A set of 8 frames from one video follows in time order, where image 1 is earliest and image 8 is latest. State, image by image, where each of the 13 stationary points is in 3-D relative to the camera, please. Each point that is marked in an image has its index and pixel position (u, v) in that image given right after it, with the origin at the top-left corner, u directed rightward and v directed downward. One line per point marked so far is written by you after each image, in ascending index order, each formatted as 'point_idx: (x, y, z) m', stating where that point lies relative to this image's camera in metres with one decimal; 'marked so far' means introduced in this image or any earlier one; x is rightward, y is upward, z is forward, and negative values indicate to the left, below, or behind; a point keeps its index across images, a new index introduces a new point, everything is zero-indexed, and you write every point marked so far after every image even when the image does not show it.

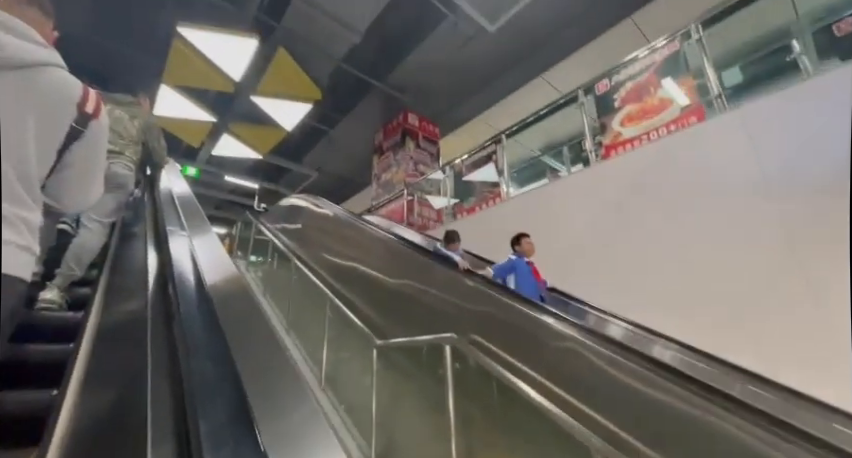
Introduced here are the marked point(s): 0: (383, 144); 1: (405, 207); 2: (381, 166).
0: (-0.7, +1.4, +6.3) m
1: (-0.3, +0.3, +5.5) m
2: (-0.7, +1.0, +6.2) m
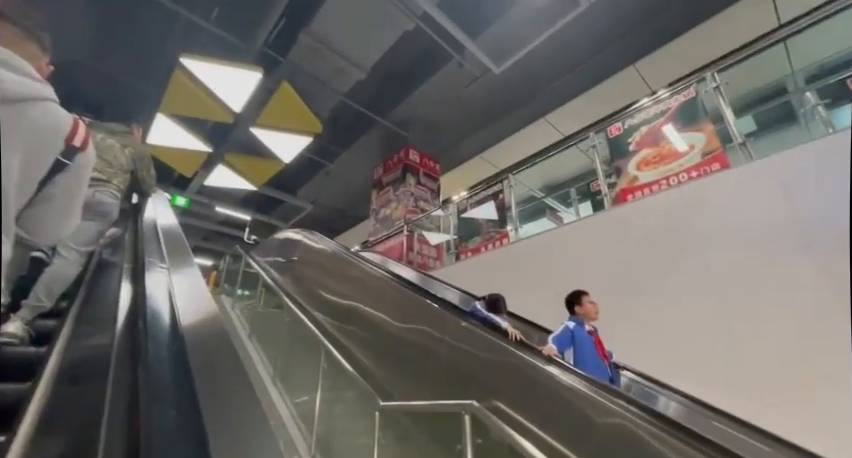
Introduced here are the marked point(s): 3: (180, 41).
0: (-0.7, +0.8, +6.2) m
1: (-0.3, -0.2, +5.3) m
2: (-0.7, +0.4, +6.1) m
3: (-3.2, +2.4, +4.9) m
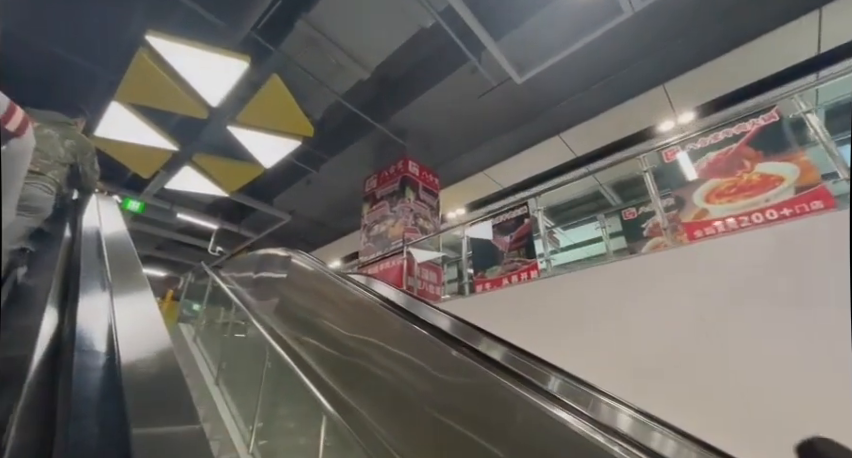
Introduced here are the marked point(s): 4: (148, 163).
0: (-0.7, +0.5, +5.6) m
1: (-0.3, -0.5, +4.7) m
2: (-0.8, +0.2, +5.5) m
3: (-3.0, +2.3, +4.2) m
4: (-4.0, +0.9, +5.5) m
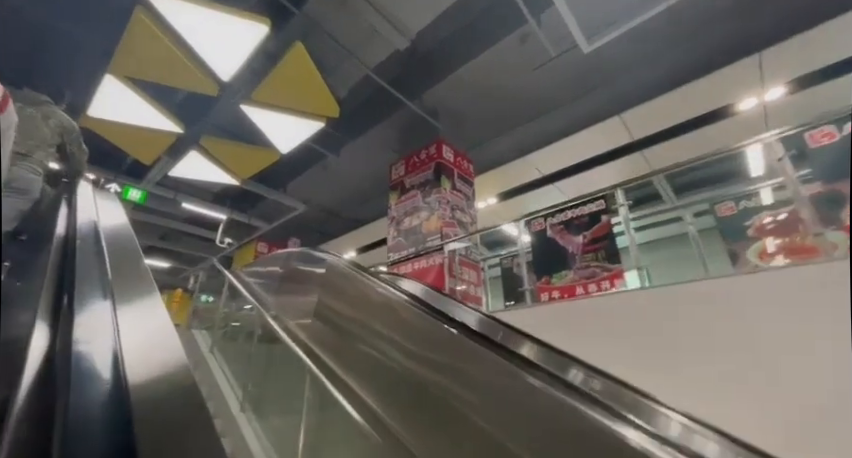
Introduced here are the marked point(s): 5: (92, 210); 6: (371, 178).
0: (-0.3, +0.6, +5.0) m
1: (+0.2, -0.4, +4.1) m
2: (-0.3, +0.3, +4.9) m
3: (-2.6, +2.3, +3.5) m
4: (-3.5, +1.0, +4.9) m
5: (-2.1, +0.1, +2.4) m
6: (-0.9, +0.8, +6.4) m
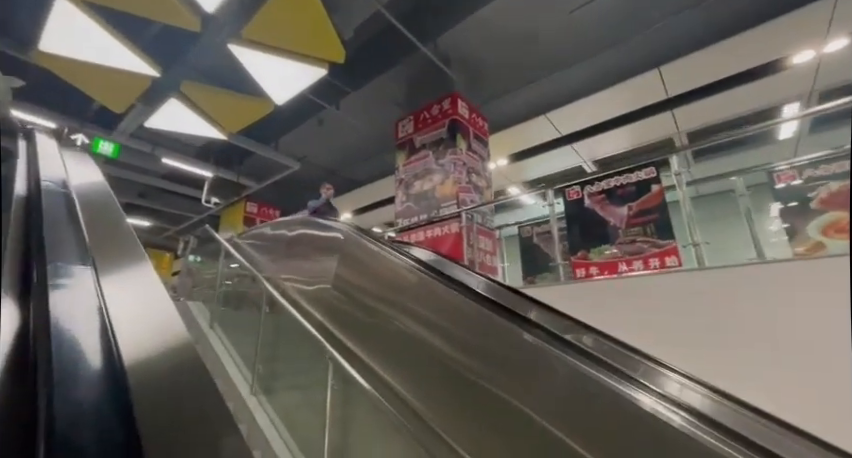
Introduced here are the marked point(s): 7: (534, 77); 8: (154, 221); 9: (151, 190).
0: (-0.2, +1.1, +4.5) m
1: (+0.3, -0.1, +3.8) m
2: (-0.2, +0.7, +4.4) m
3: (-2.3, +2.6, +2.7) m
4: (-3.4, +1.5, +4.2) m
5: (-1.8, +0.3, +1.9) m
6: (-0.8, +1.4, +5.8) m
7: (+1.3, +1.8, +4.6) m
8: (-6.9, +0.2, +9.7) m
9: (-5.7, +0.8, +8.0) m
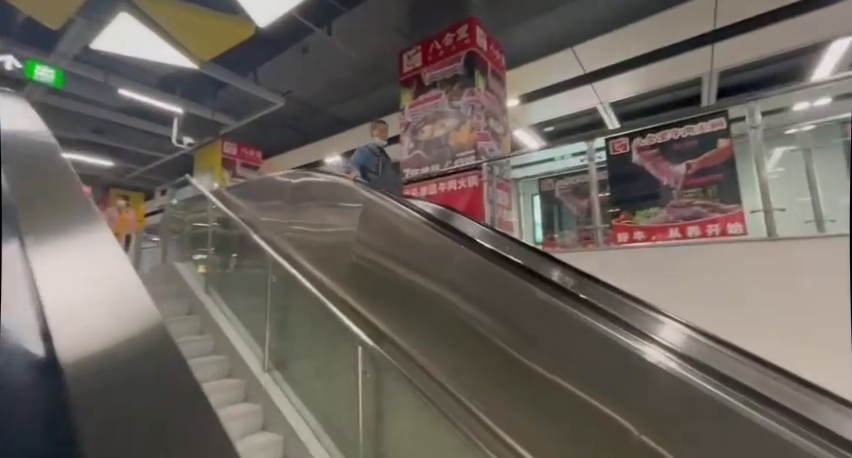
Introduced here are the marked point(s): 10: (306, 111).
0: (0.0, +1.6, +3.9) m
1: (+0.5, +0.3, +3.4) m
2: (-0.1, +1.2, +3.9) m
3: (-2.1, +2.8, +1.8) m
4: (-3.2, +2.0, +3.4) m
5: (-1.6, +0.4, +1.4) m
6: (-0.8, +2.2, +5.1) m
7: (+1.4, +2.3, +3.9) m
8: (-7.1, +1.6, +8.8) m
9: (-5.8, +1.9, +7.1) m
10: (-2.0, +2.0, +6.4) m
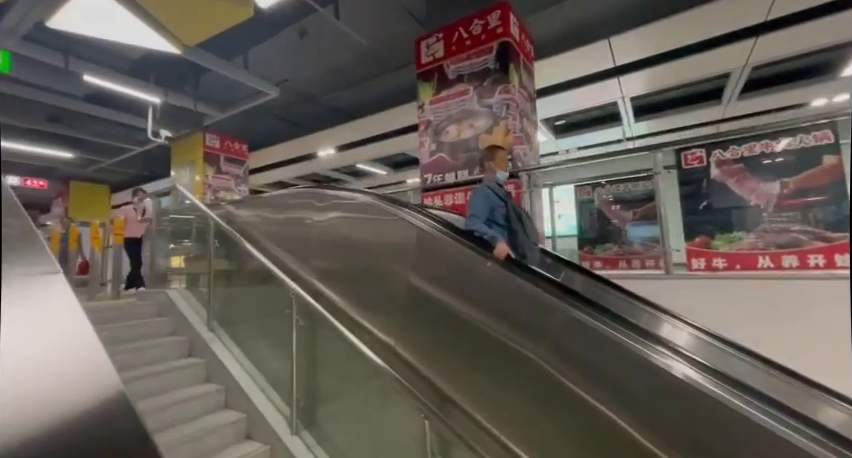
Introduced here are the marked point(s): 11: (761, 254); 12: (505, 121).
0: (+0.2, +1.5, +3.5) m
1: (+0.7, +0.2, +3.0) m
2: (+0.2, +1.1, +3.5) m
3: (-1.8, +2.6, +1.2) m
4: (-3.0, +1.8, +2.7) m
5: (-1.2, +0.2, +0.9) m
6: (-0.6, +2.1, +4.6) m
7: (+1.6, +2.2, +3.5) m
8: (-7.1, +1.6, +7.9) m
9: (-5.8, +1.9, +6.3) m
10: (-1.9, +1.9, +5.8) m
11: (+1.9, -0.1, +2.2) m
12: (+0.7, +0.9, +3.2) m
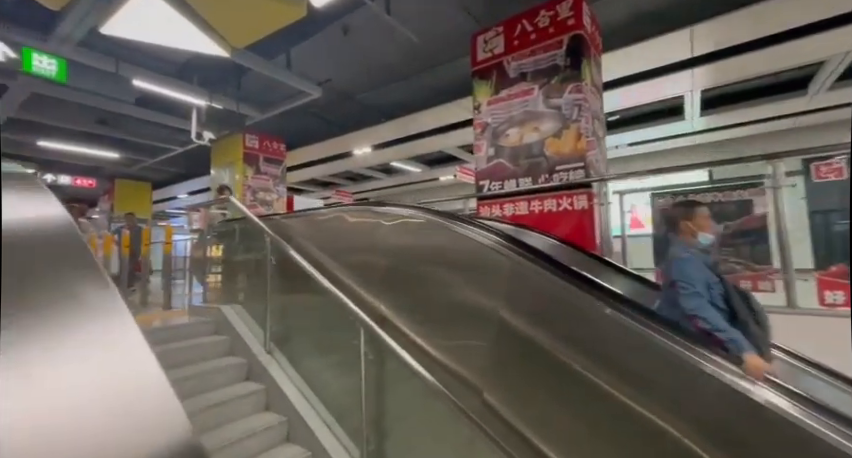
0: (+0.7, +1.4, +3.2) m
1: (+1.2, +0.1, +2.7) m
2: (+0.6, +1.0, +3.2) m
3: (-1.4, +2.5, +1.0) m
4: (-2.5, +1.7, +2.6) m
5: (-0.9, 0.0, +0.7) m
6: (-0.1, +2.0, +4.3) m
7: (+2.1, +2.1, +3.1) m
8: (-6.3, +1.6, +8.1) m
9: (-5.1, +1.9, +6.4) m
10: (-1.3, +1.9, +5.7) m
11: (+2.3, -0.3, +1.8) m
12: (+1.1, +0.8, +2.9) m
